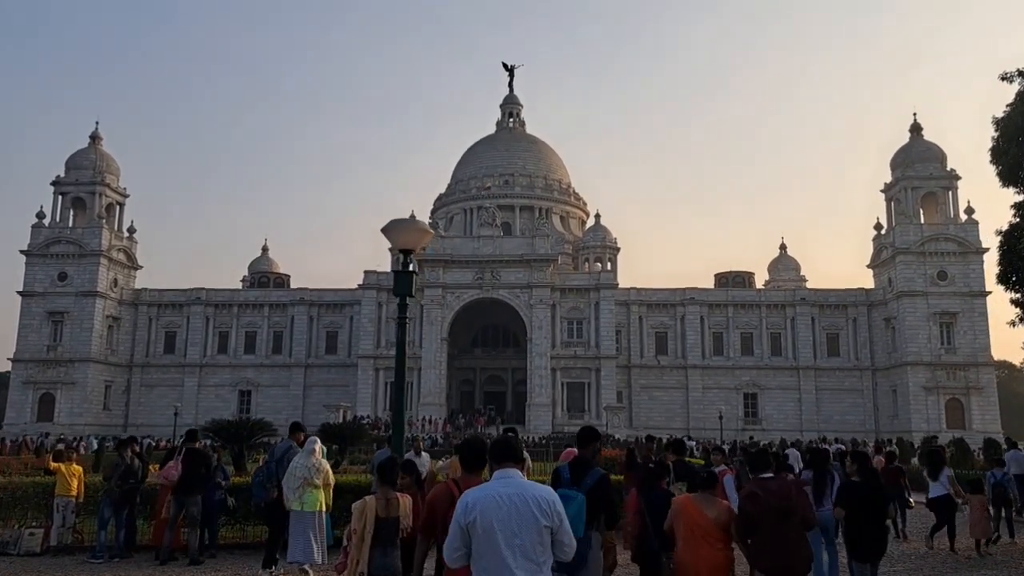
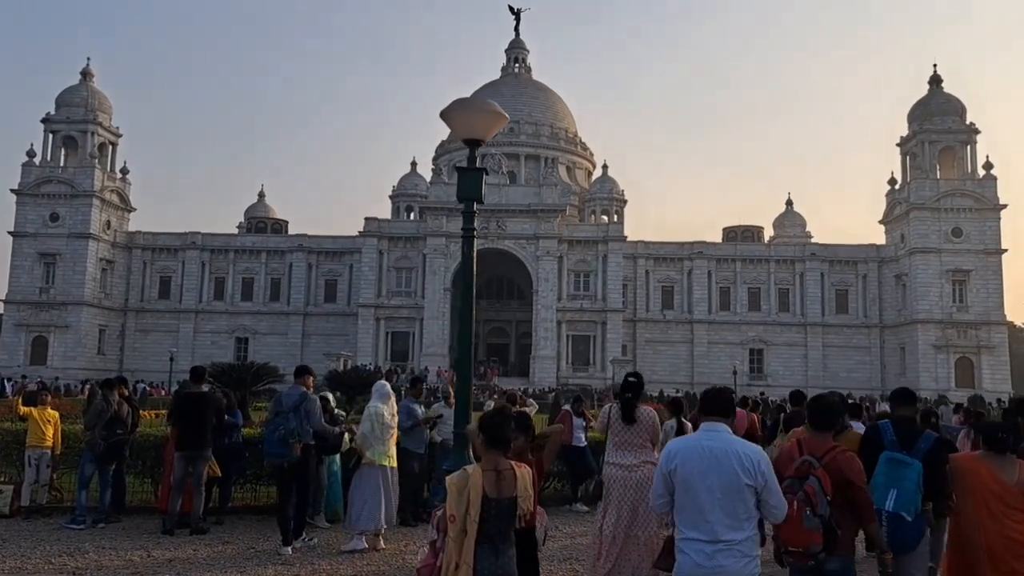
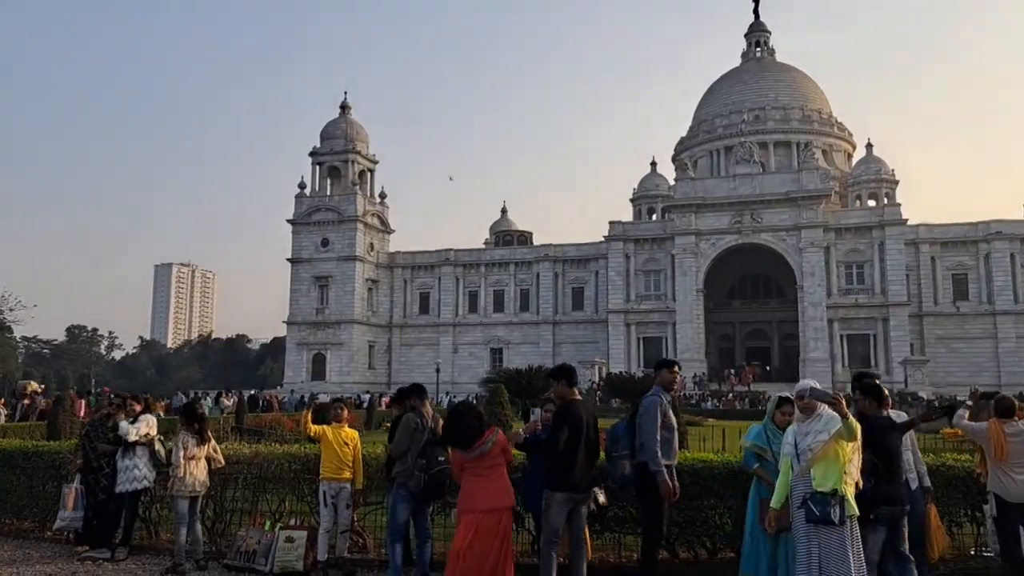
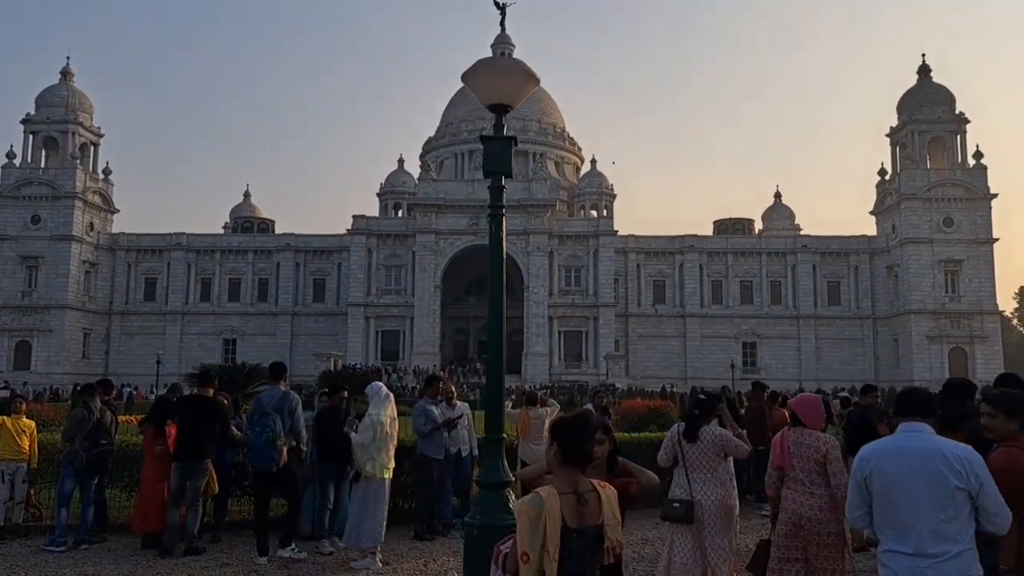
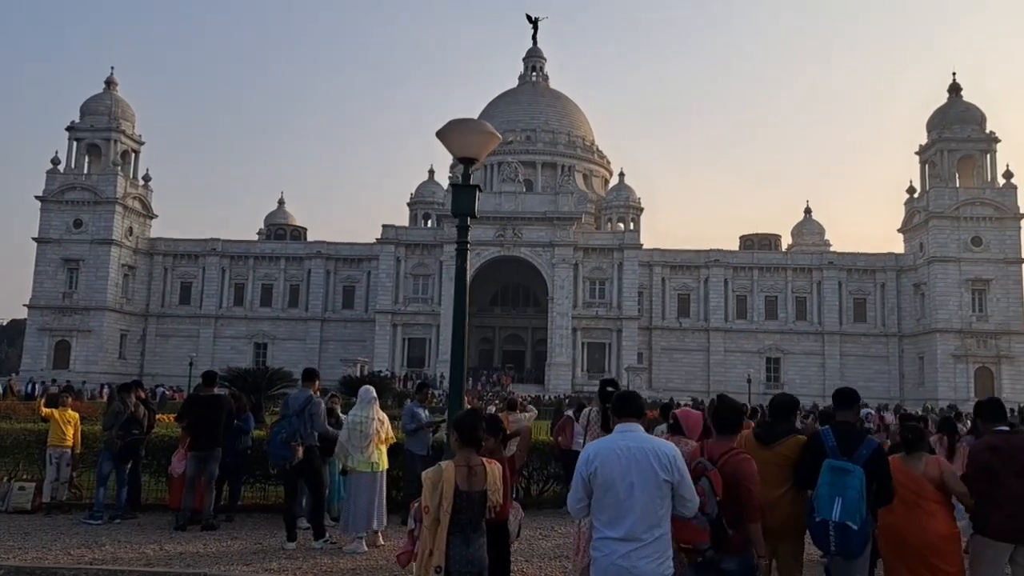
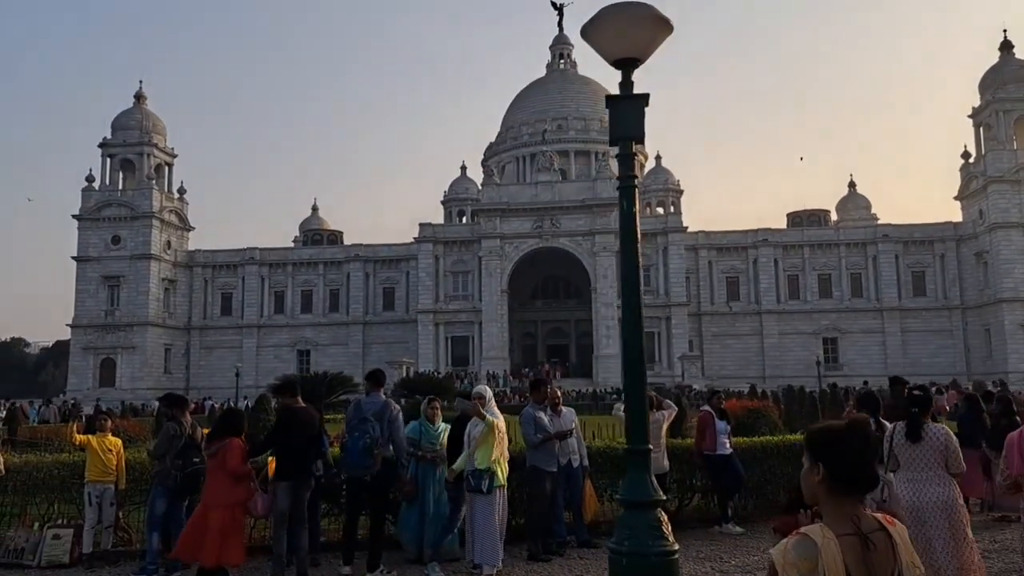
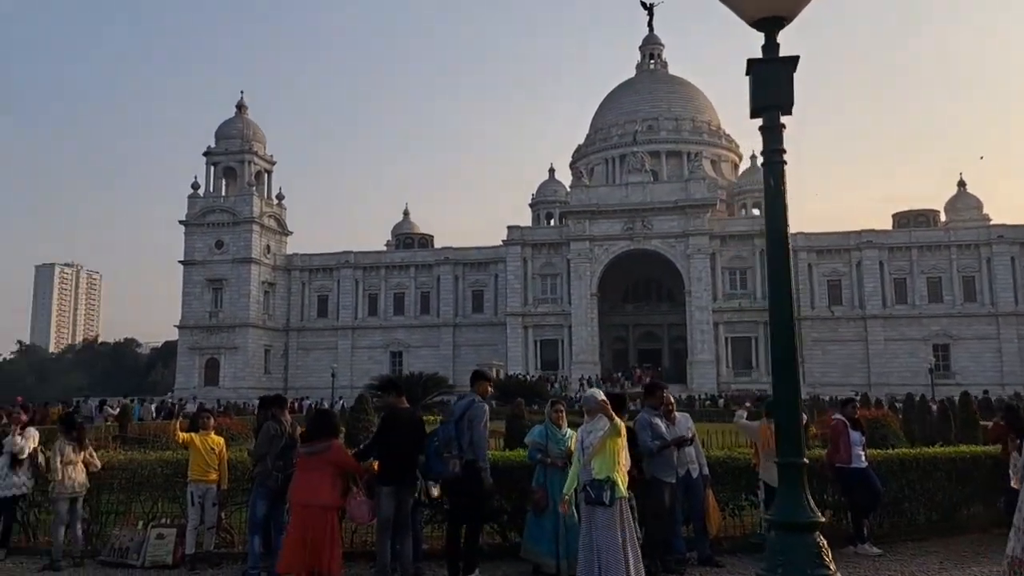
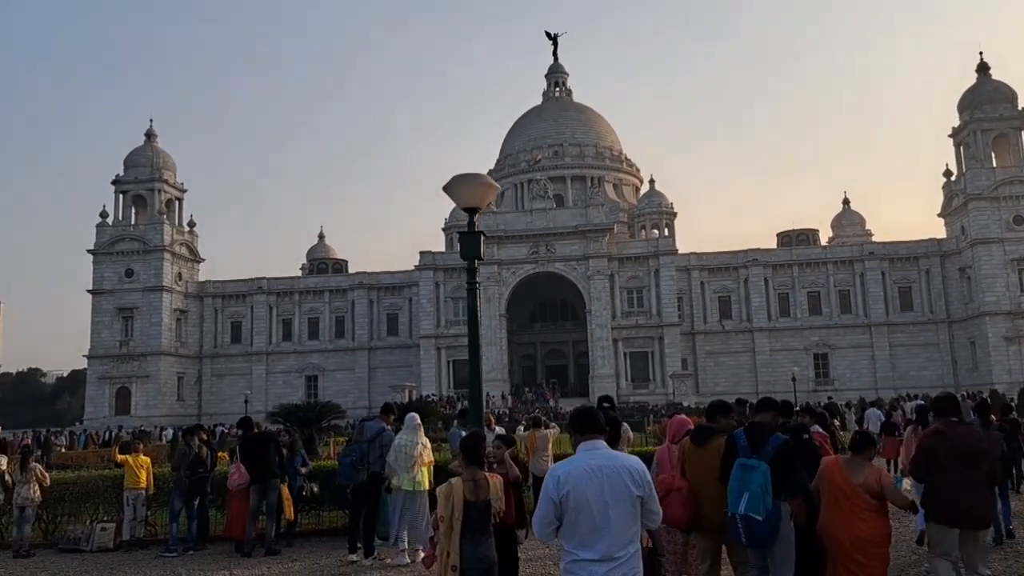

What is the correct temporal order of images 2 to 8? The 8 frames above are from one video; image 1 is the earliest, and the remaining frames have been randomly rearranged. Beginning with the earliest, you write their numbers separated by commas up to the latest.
8, 5, 2, 4, 6, 7, 3
